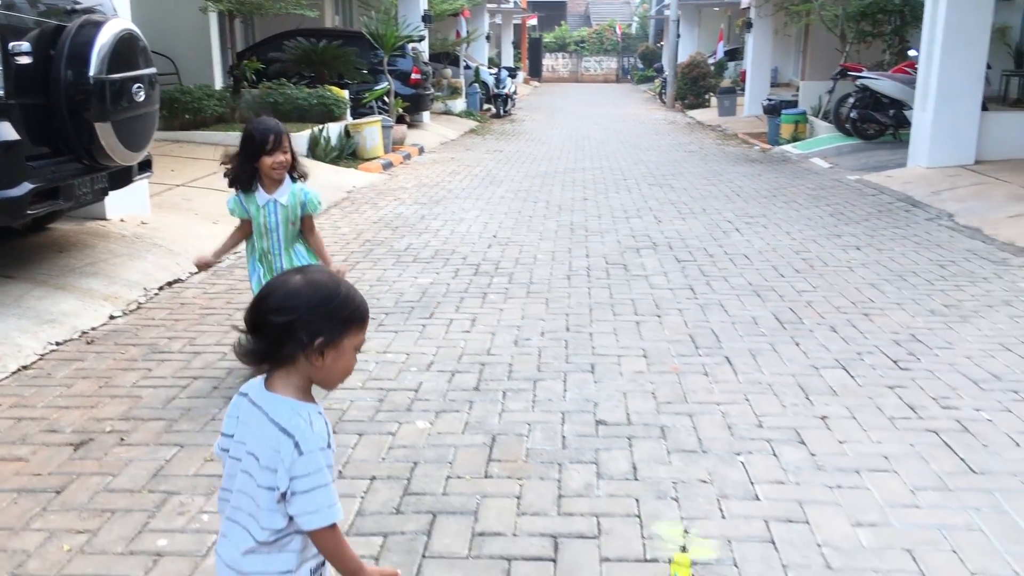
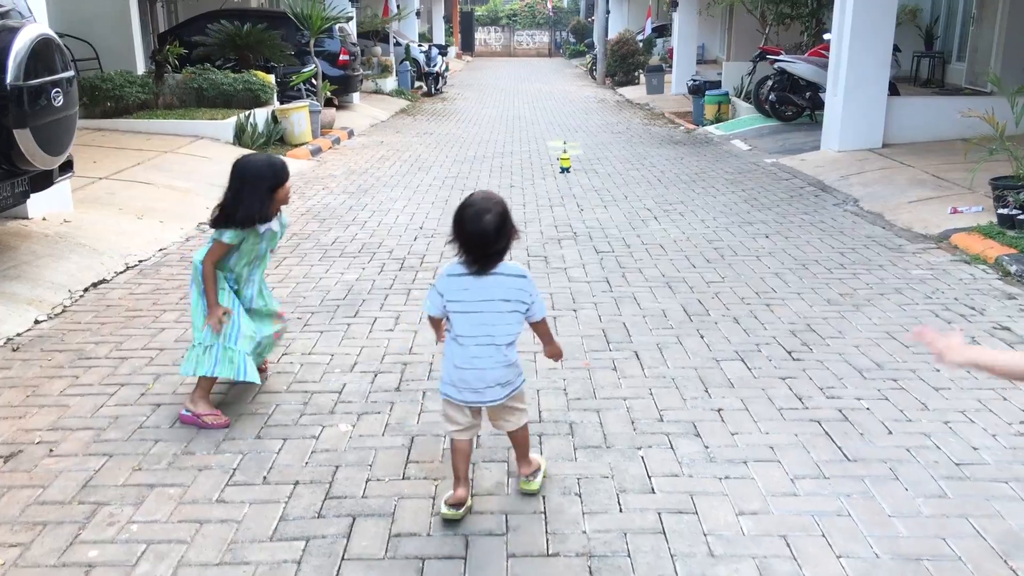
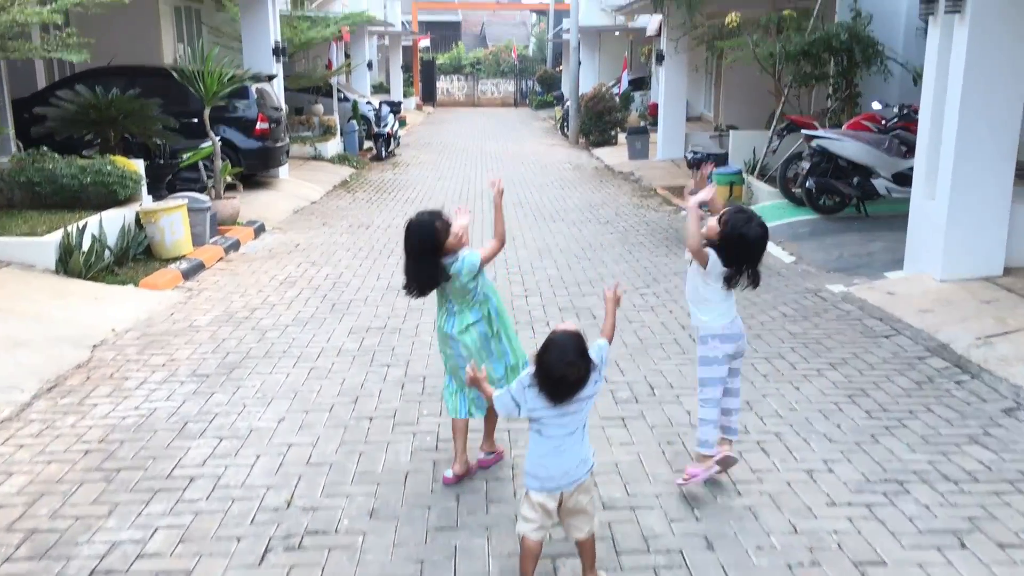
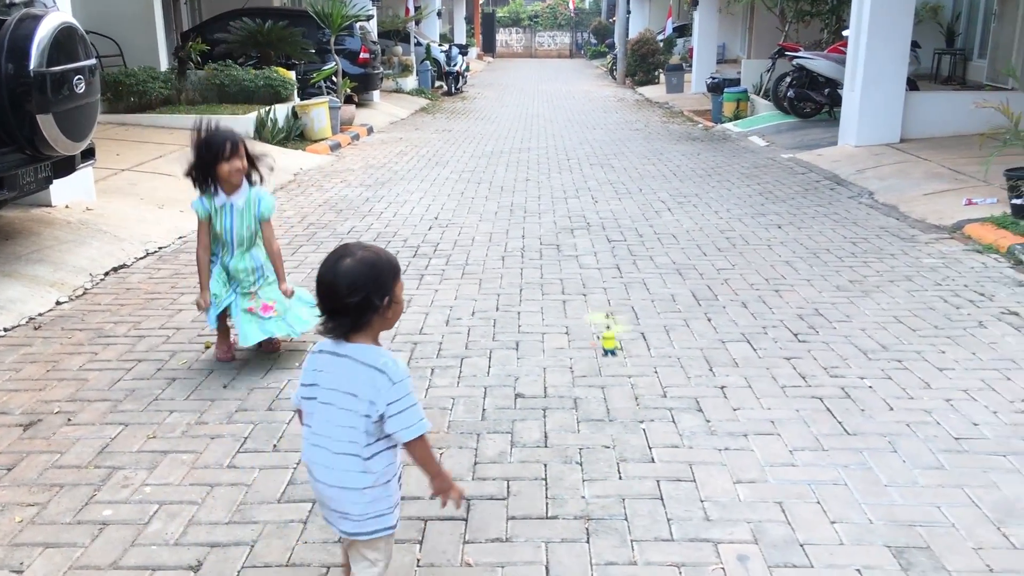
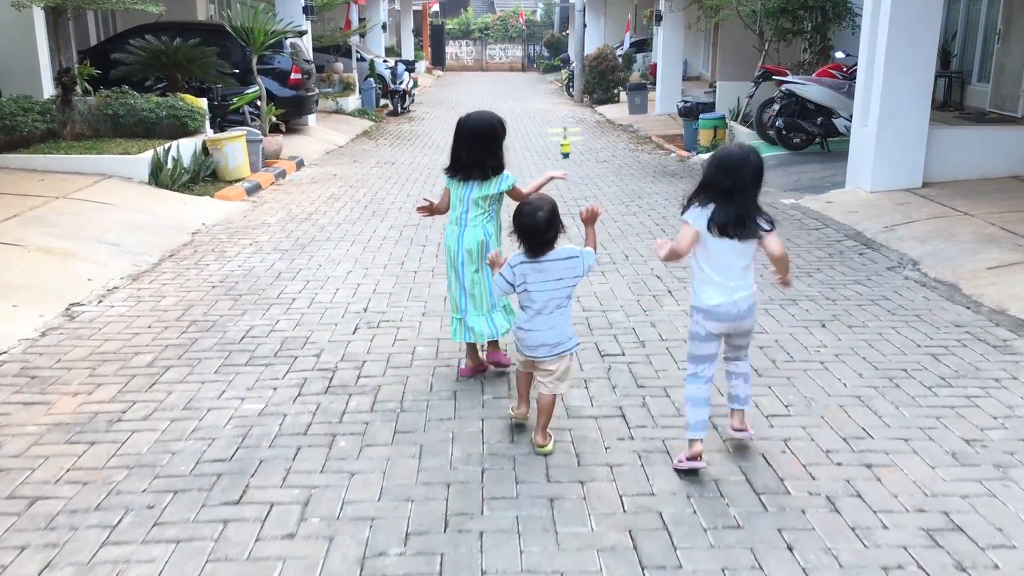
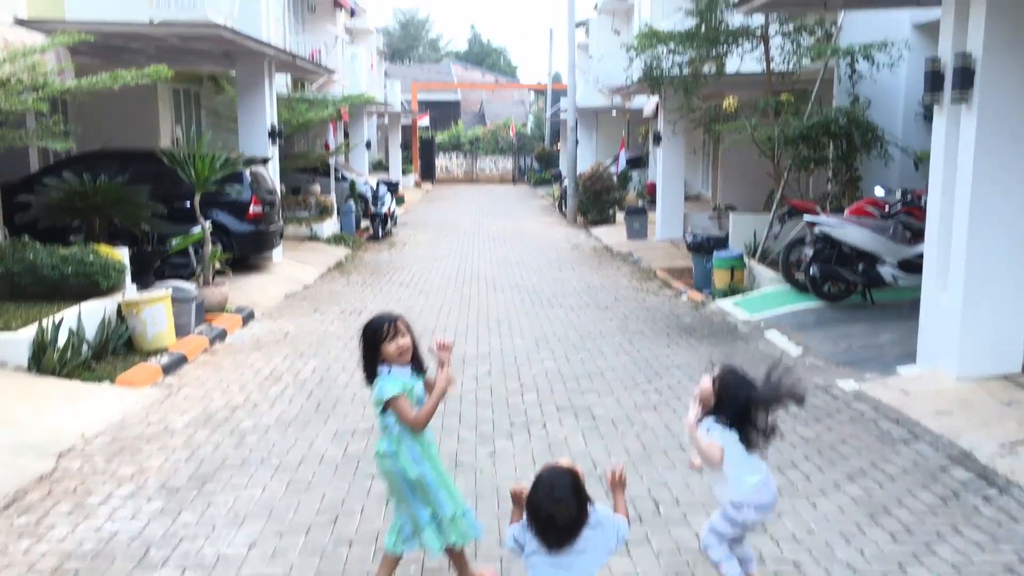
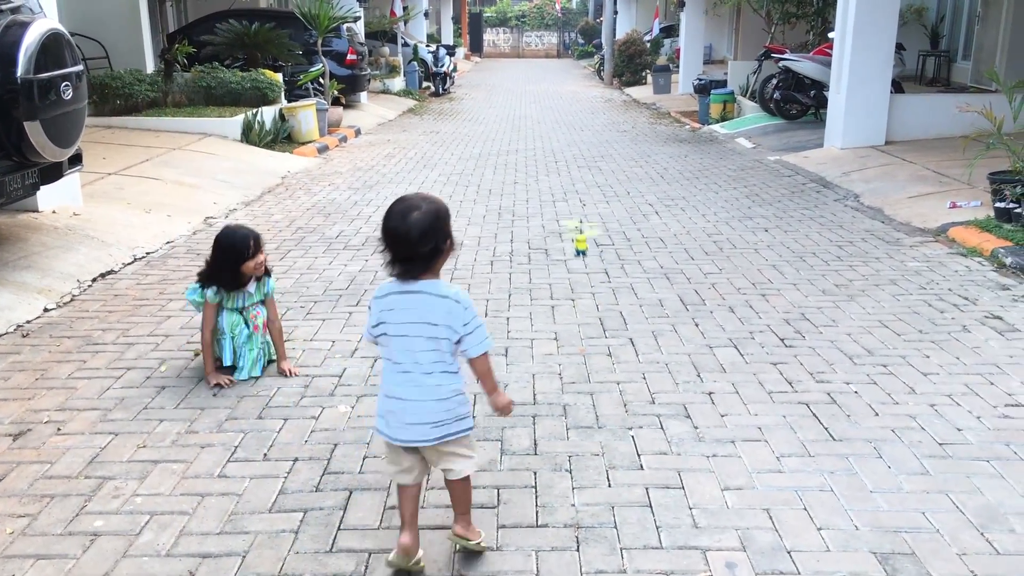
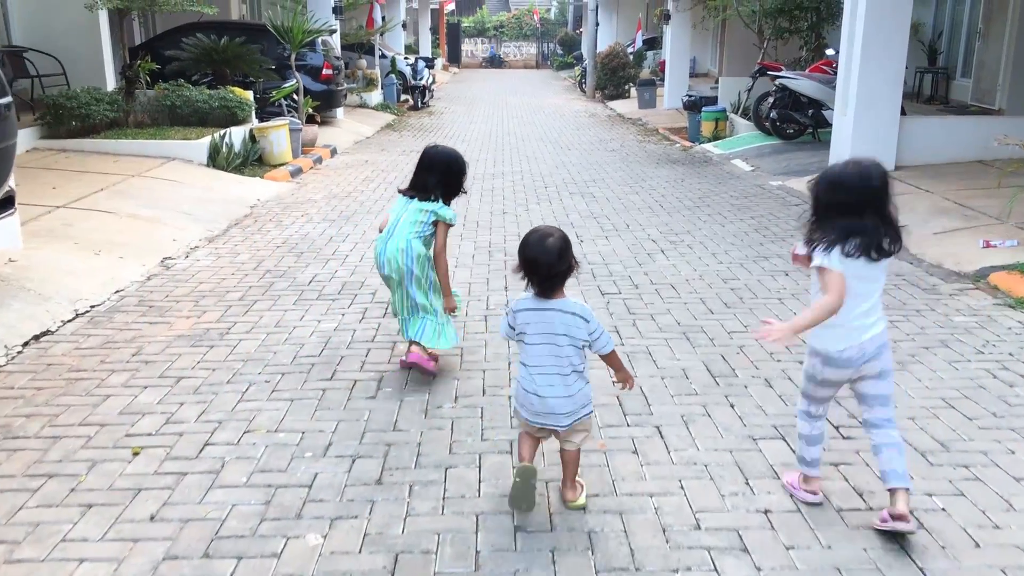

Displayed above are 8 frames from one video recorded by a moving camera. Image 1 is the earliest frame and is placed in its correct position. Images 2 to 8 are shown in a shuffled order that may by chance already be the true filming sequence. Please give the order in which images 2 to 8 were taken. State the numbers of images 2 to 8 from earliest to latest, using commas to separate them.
4, 7, 2, 8, 5, 3, 6
